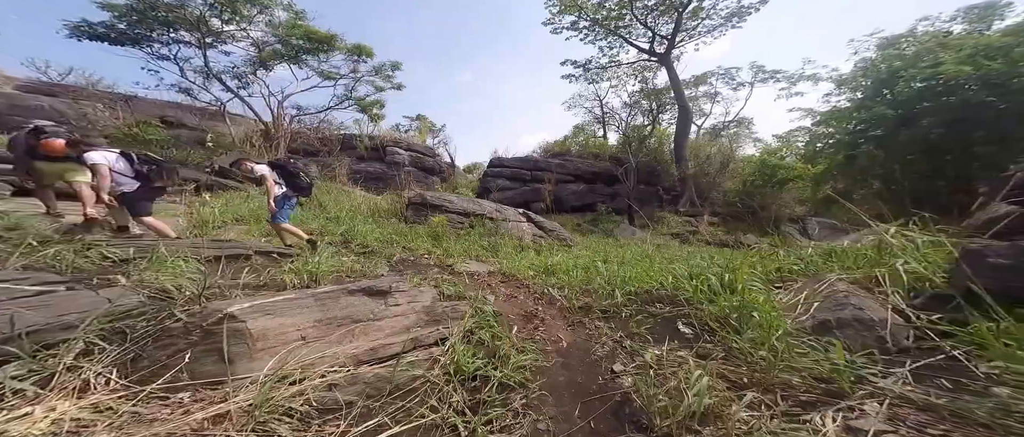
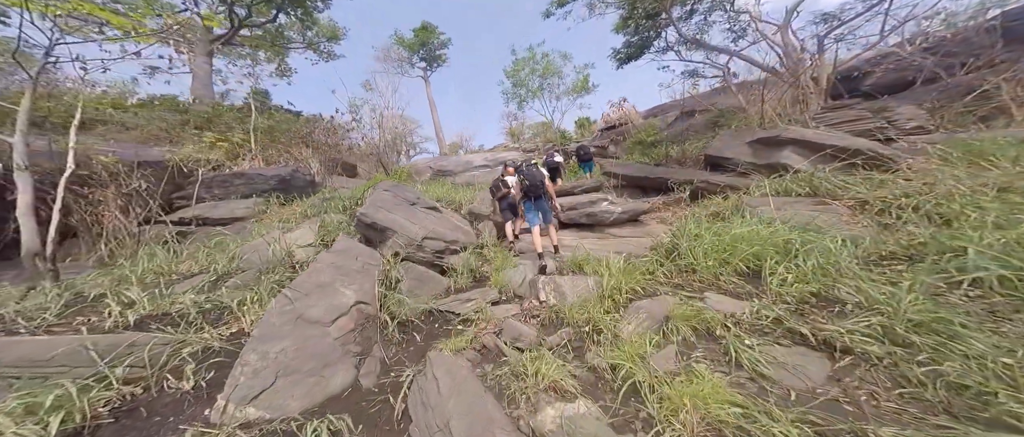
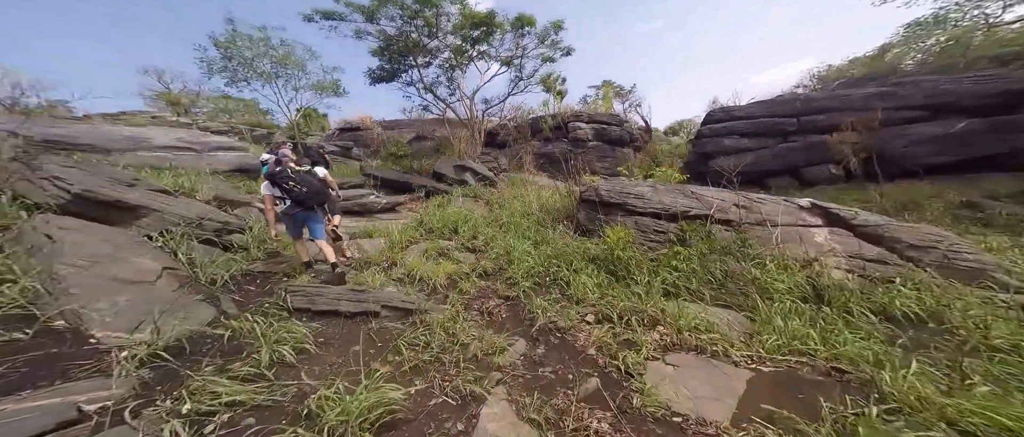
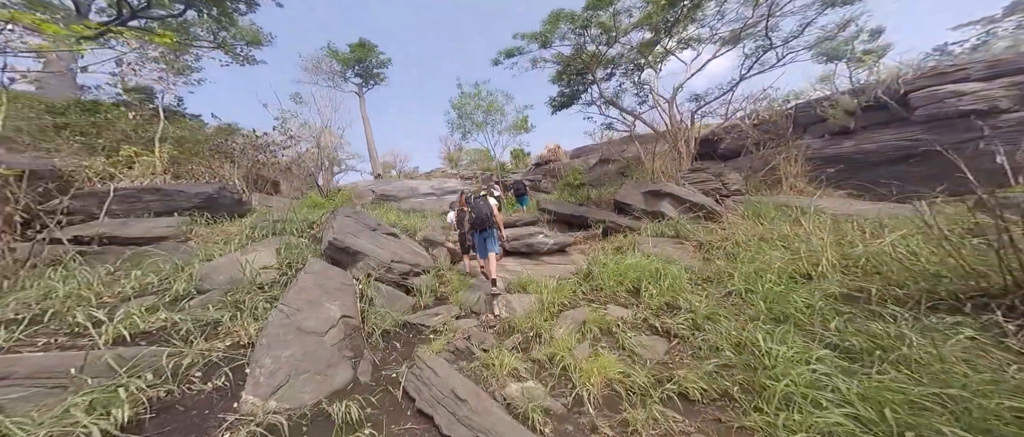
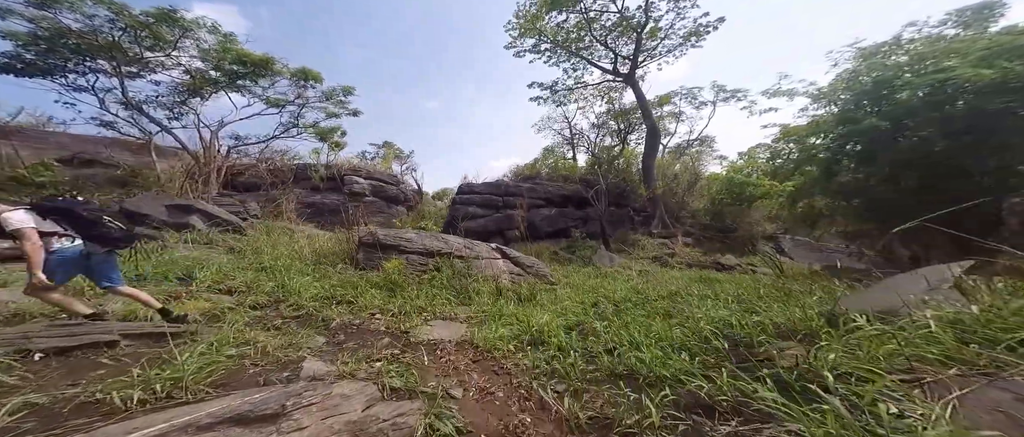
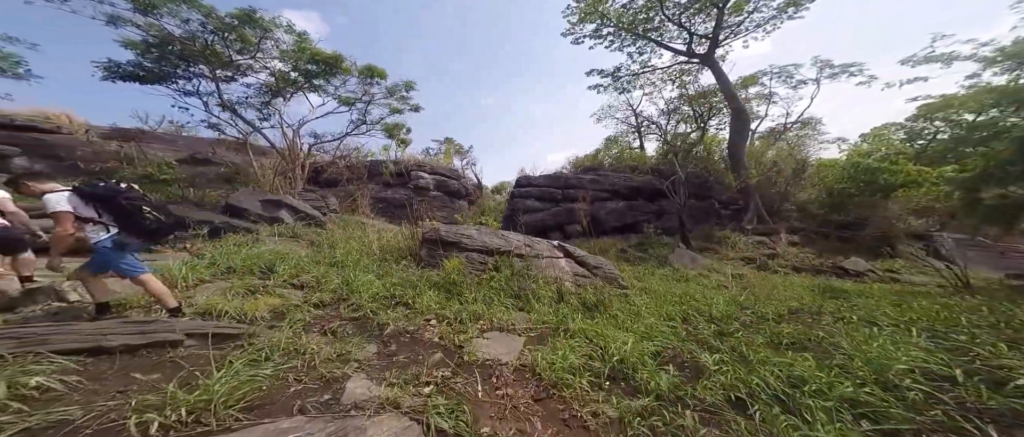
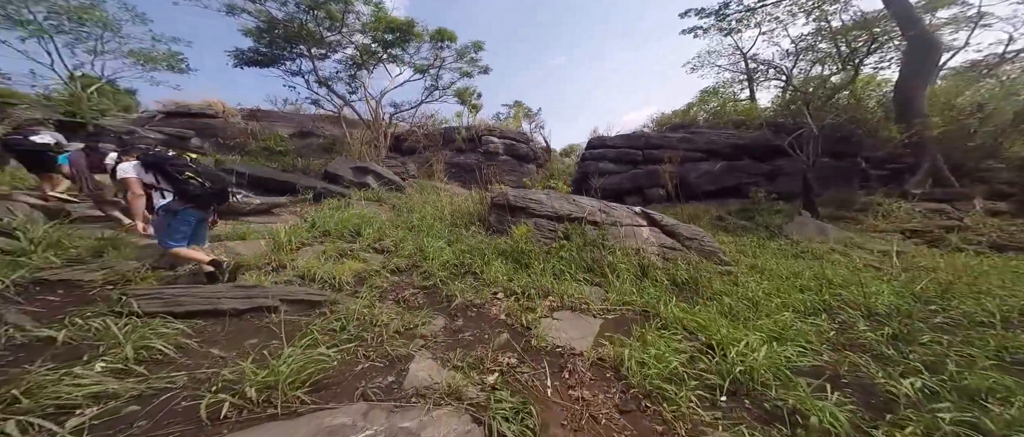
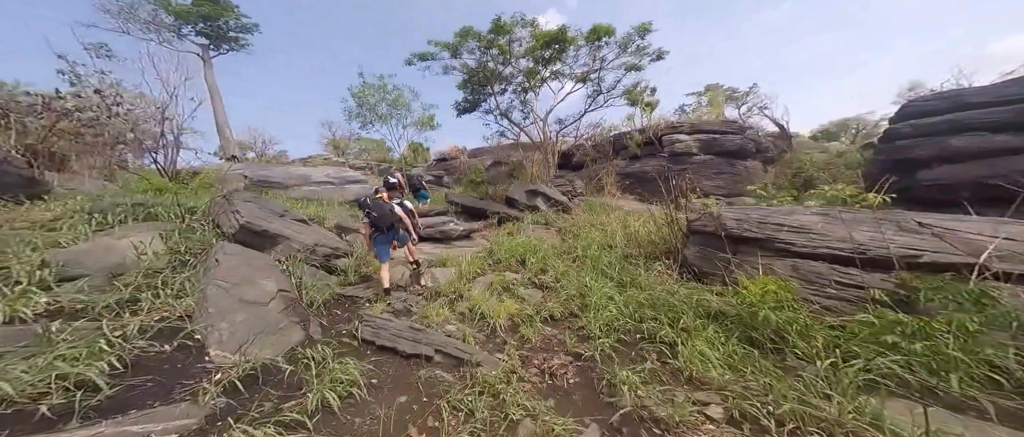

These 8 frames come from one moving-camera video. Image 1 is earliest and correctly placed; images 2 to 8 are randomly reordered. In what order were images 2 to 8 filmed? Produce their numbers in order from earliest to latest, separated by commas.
5, 6, 7, 3, 8, 4, 2
